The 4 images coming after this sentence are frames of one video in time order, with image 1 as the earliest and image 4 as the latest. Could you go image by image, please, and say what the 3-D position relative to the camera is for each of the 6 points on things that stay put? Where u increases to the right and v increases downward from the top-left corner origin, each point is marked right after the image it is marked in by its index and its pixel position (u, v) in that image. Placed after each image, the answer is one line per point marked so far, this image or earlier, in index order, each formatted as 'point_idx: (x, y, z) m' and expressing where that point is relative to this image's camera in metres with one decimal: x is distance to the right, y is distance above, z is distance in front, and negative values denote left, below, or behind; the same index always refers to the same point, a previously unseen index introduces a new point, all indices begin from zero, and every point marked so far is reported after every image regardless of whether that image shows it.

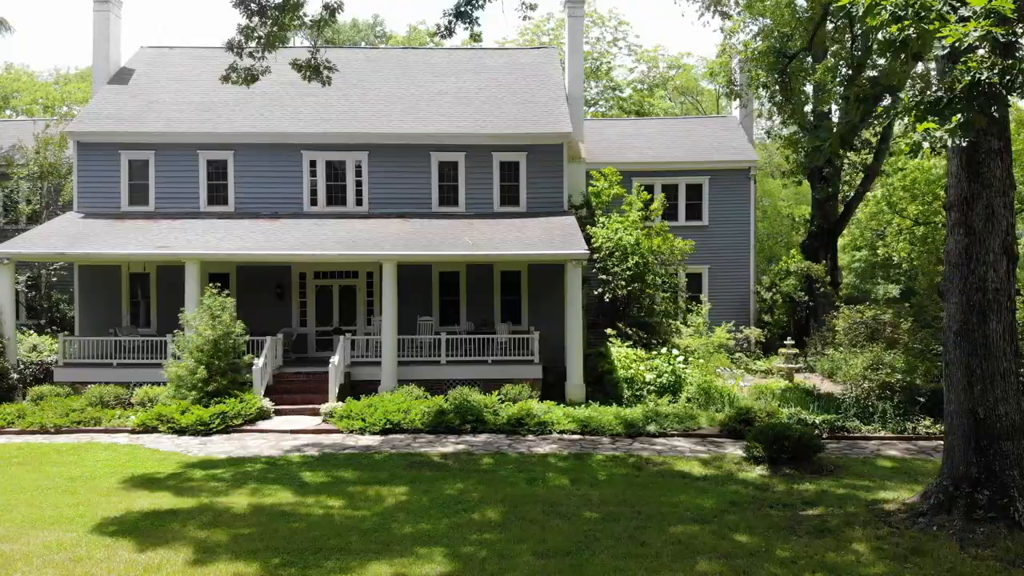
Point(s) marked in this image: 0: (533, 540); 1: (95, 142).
0: (+0.2, -2.8, +8.3) m
1: (-10.3, +3.6, +18.6) m
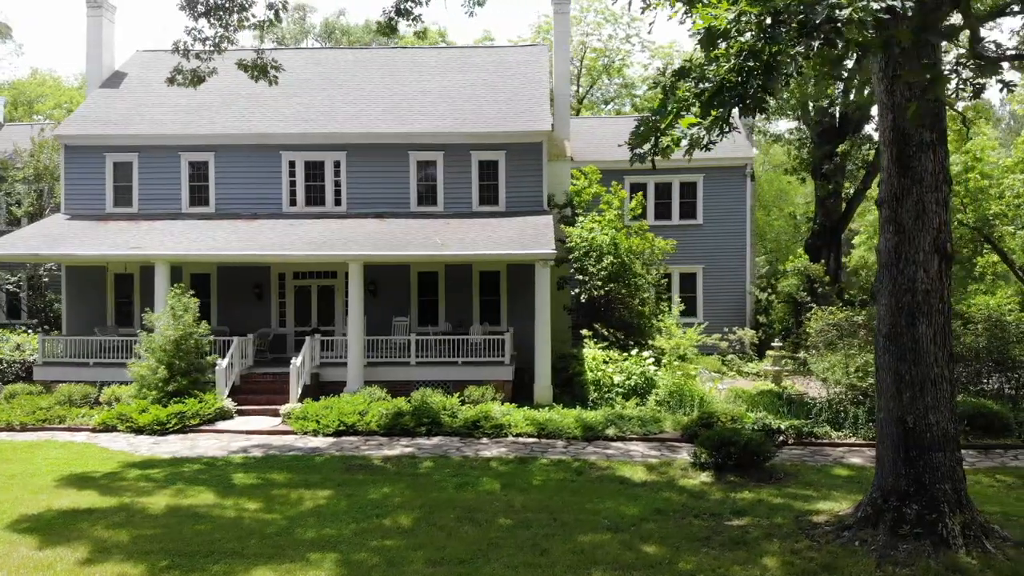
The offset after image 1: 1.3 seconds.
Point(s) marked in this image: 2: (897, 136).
0: (-0.9, -2.8, +8.1) m
1: (-10.8, +3.6, +18.9) m
2: (+4.3, +1.7, +8.4) m
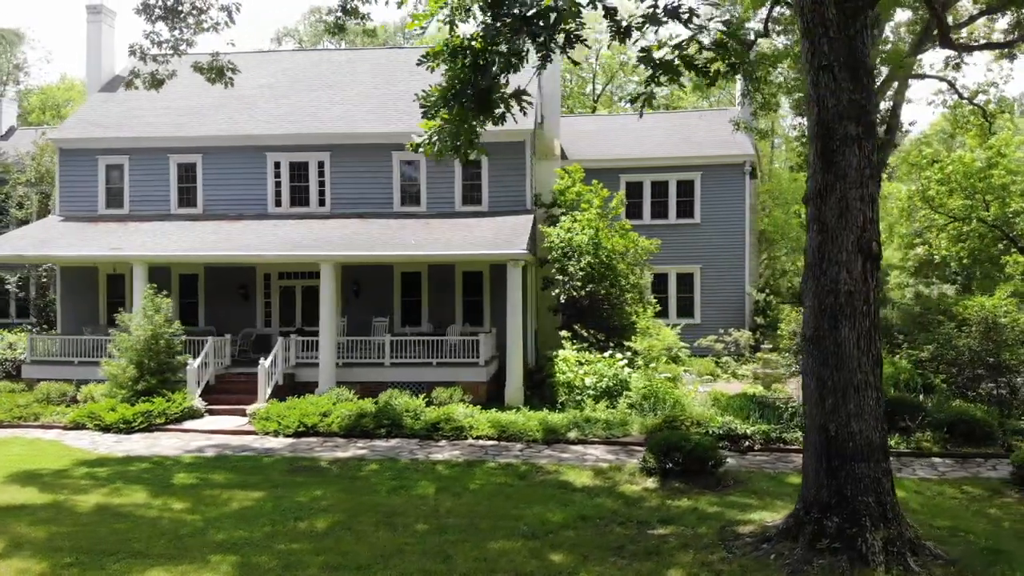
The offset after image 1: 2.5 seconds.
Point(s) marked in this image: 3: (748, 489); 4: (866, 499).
0: (-1.9, -2.8, +8.0) m
1: (-11.2, +3.6, +19.3) m
2: (+3.3, +1.7, +8.0) m
3: (+3.3, -2.8, +10.5) m
4: (+3.6, -2.1, +7.6) m
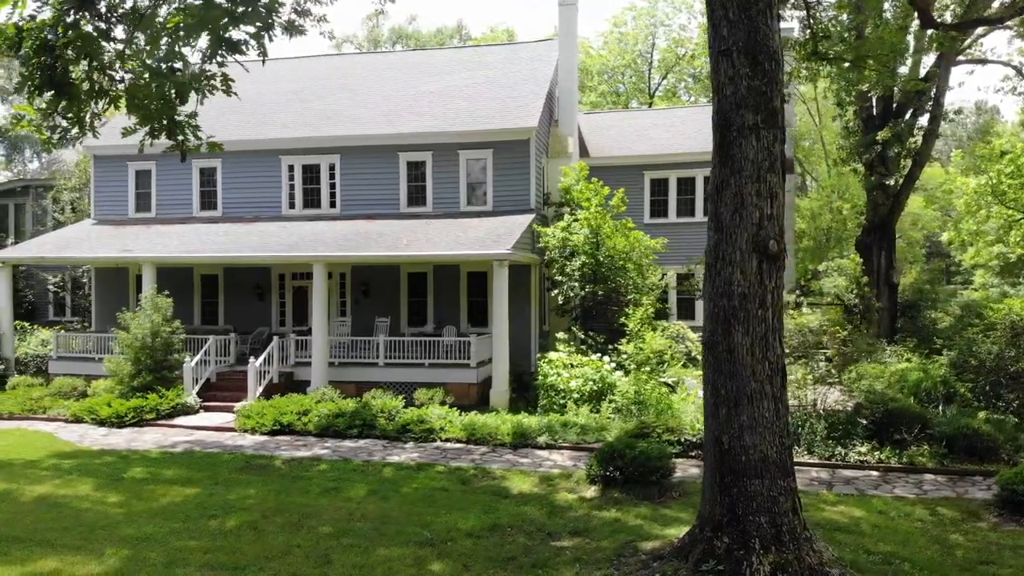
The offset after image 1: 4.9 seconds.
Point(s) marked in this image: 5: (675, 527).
0: (-3.1, -2.8, +8.1) m
1: (-11.0, +3.6, +20.4) m
2: (+2.1, +1.6, +7.4) m
3: (+2.4, -2.8, +9.9) m
4: (+2.3, -2.1, +7.0) m
5: (+1.9, -2.8, +8.8) m
